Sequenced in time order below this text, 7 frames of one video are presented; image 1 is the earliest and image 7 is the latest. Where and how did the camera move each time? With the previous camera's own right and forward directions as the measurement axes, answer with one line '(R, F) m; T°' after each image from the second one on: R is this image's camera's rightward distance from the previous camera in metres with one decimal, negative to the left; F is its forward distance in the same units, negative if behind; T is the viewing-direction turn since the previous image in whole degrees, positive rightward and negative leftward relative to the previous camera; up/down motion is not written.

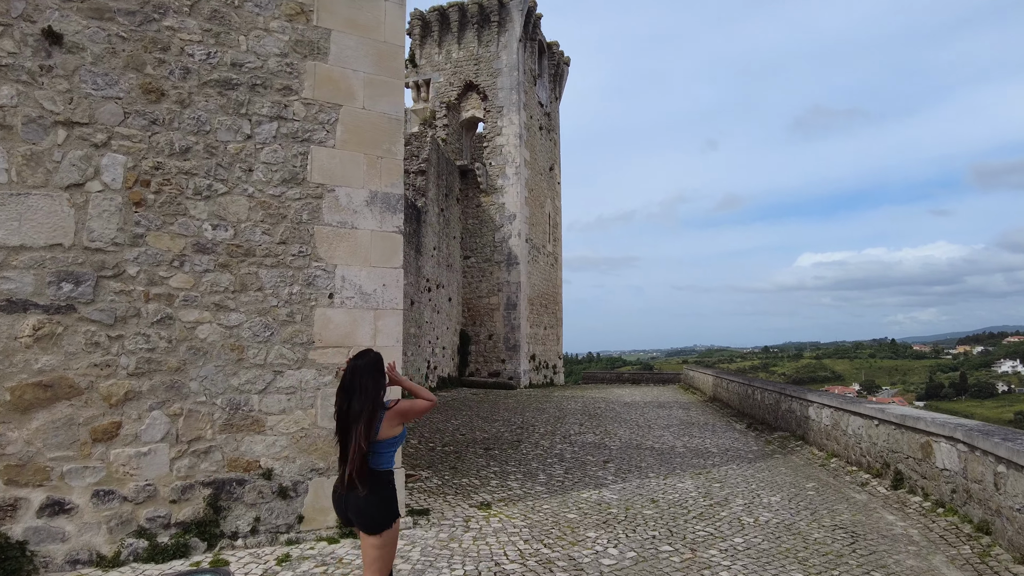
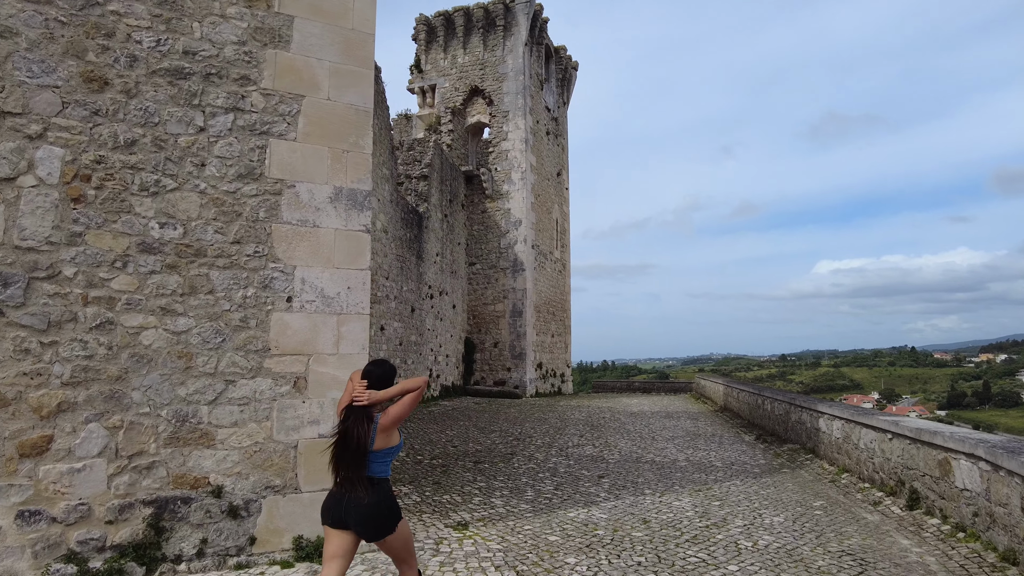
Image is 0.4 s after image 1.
(+0.2, +0.3) m; -1°
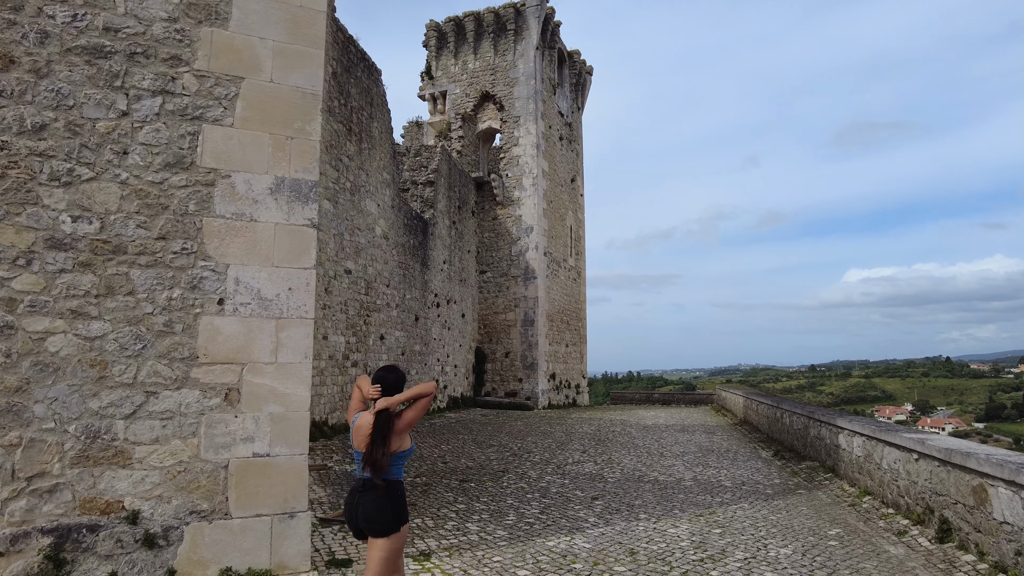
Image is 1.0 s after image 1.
(+0.3, +0.4) m; -2°
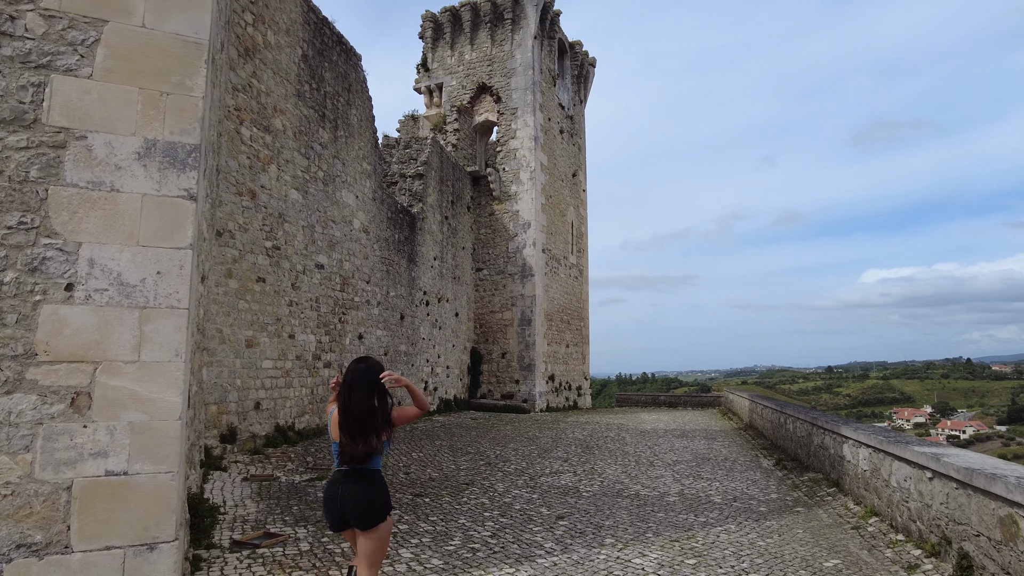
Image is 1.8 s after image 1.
(+0.4, +0.6) m; -1°
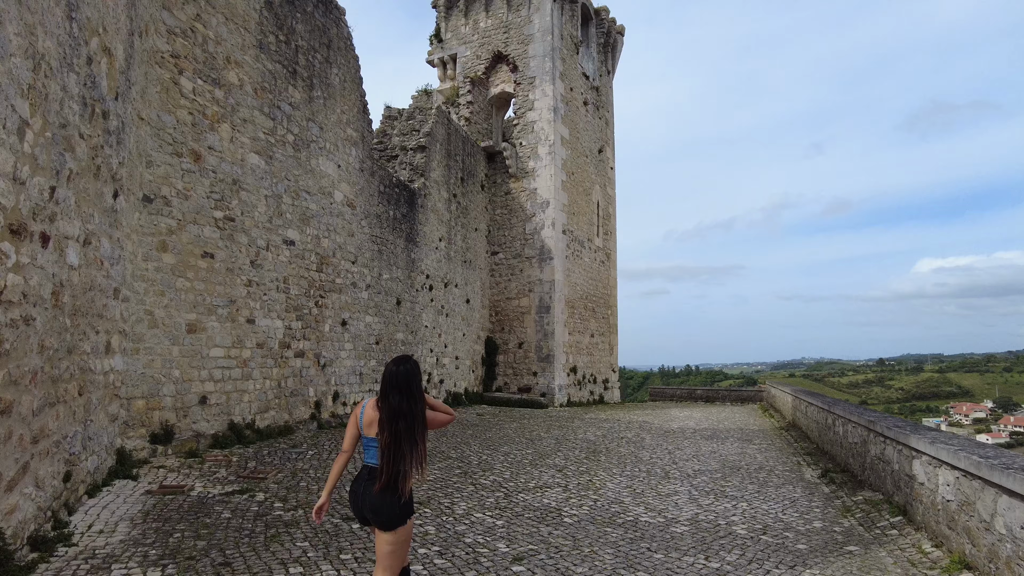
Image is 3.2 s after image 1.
(+0.6, +1.2) m; -4°
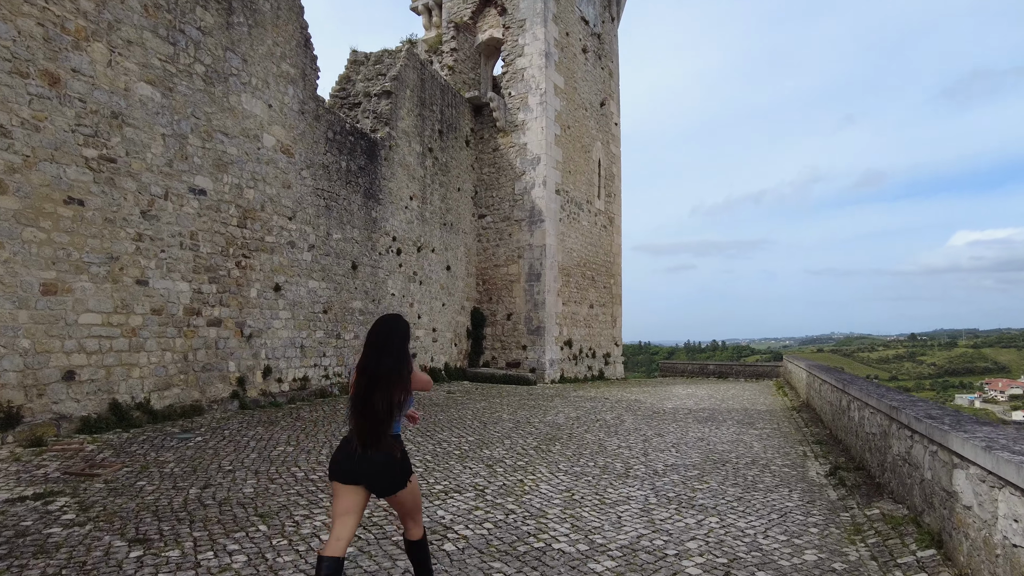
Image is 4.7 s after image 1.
(+0.8, +1.2) m; -2°
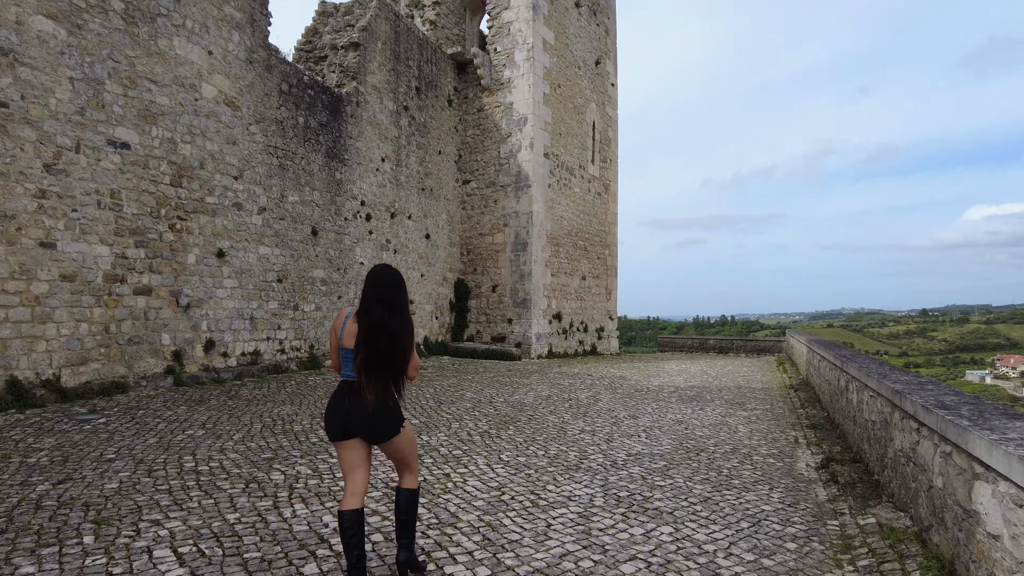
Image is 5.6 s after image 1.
(+0.5, +0.7) m; -1°
